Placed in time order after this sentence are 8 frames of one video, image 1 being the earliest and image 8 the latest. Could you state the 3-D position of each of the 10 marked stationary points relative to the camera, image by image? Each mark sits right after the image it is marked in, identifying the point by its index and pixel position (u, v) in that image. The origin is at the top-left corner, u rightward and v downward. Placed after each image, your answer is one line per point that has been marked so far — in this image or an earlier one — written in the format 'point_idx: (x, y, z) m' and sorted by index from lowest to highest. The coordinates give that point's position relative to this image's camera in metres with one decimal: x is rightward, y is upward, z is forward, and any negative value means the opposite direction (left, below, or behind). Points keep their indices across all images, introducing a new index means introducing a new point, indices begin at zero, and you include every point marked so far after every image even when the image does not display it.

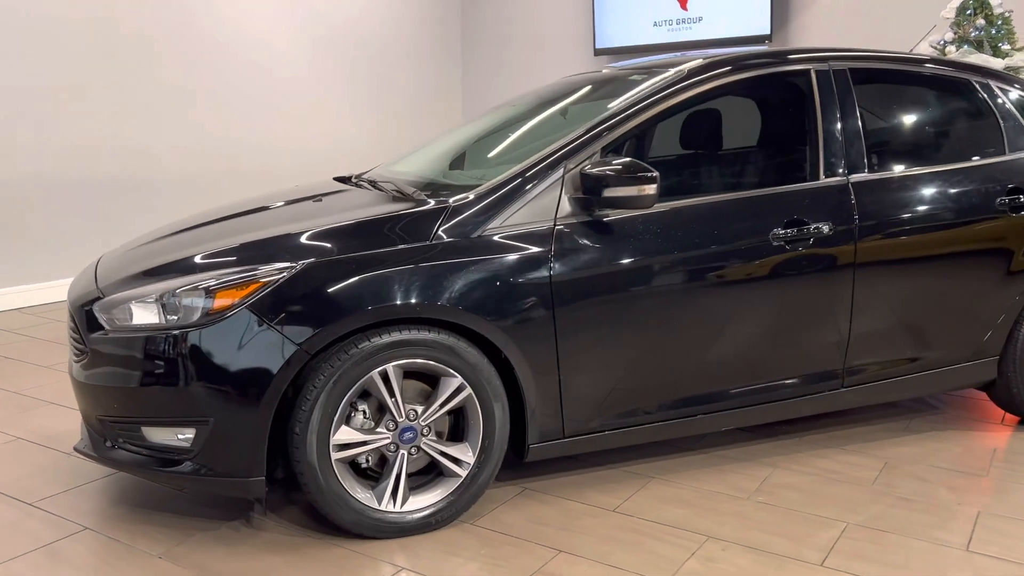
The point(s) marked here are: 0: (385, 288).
0: (-0.3, 0.0, +2.2) m
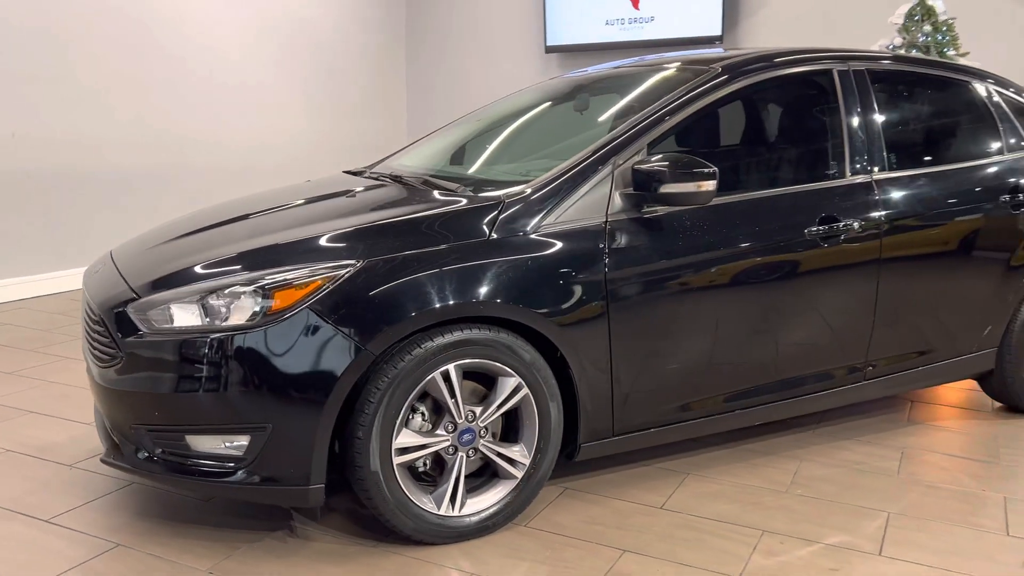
0: (-0.2, 0.0, +2.1) m
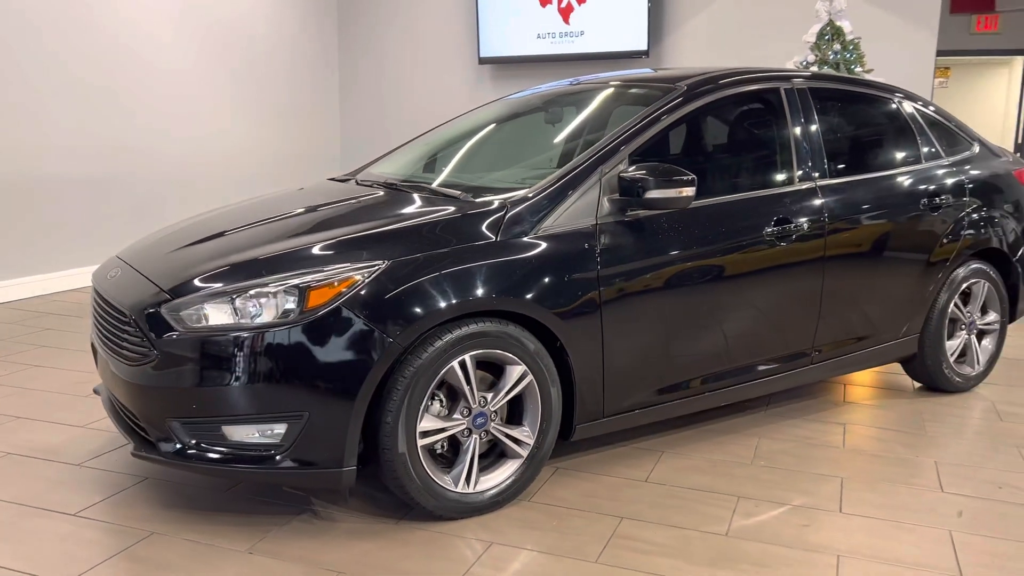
0: (-0.1, 0.0, +2.3) m
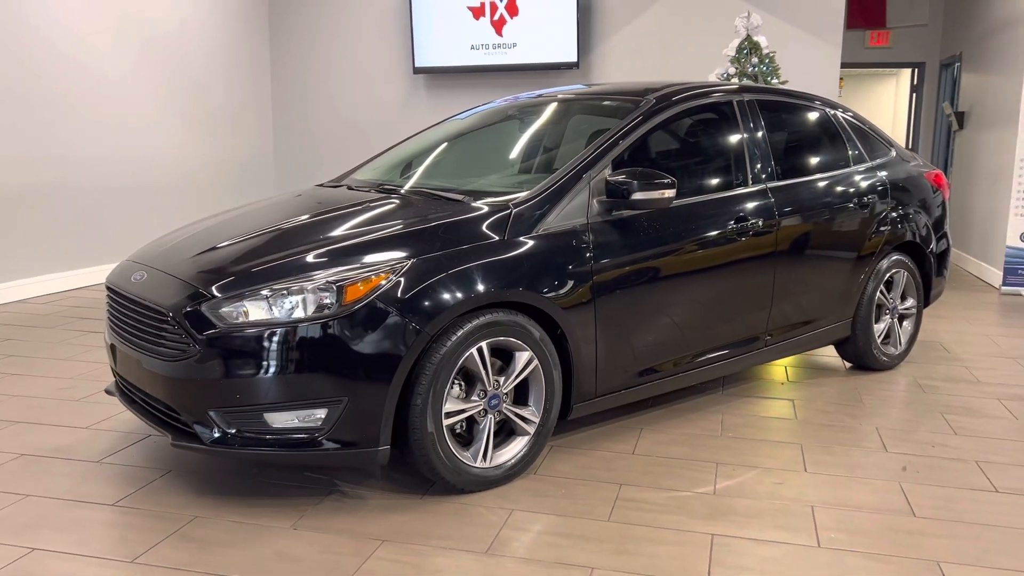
0: (-0.1, 0.0, +2.6) m
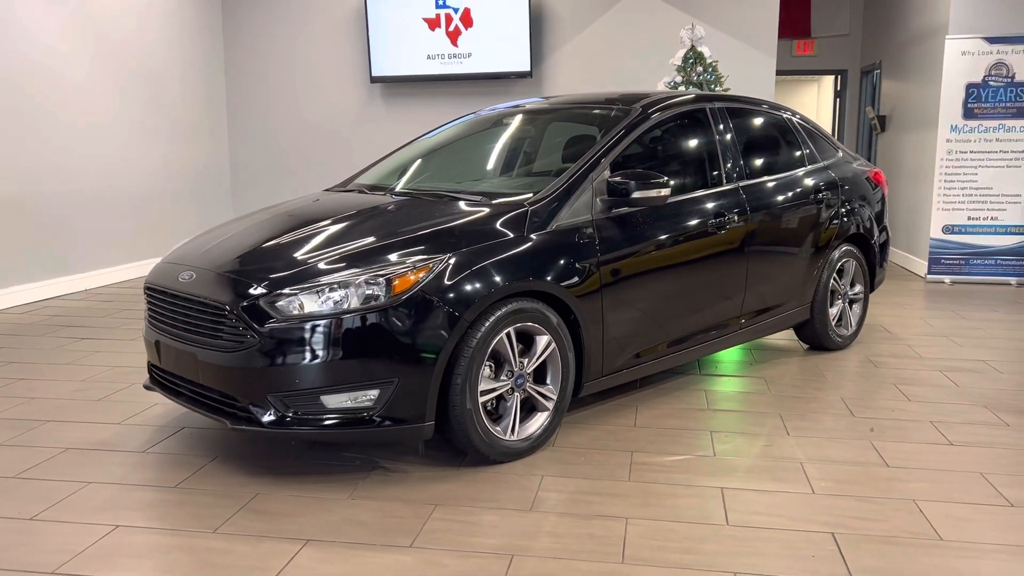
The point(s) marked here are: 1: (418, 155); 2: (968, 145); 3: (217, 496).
0: (0.0, +0.1, +2.8) m
1: (-0.4, +0.6, +4.2) m
2: (+3.4, +1.1, +6.6) m
3: (-0.9, -0.6, +2.6) m
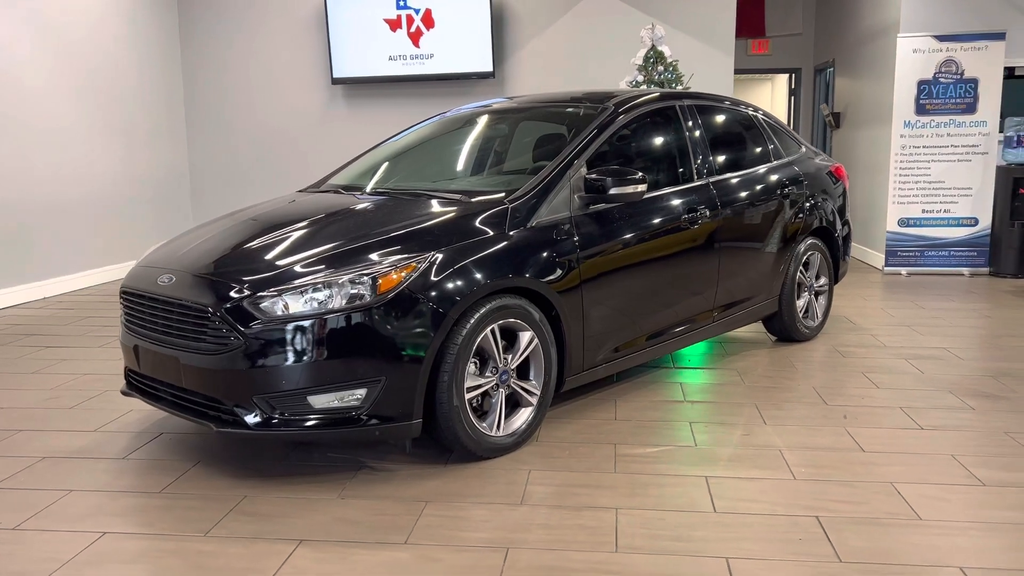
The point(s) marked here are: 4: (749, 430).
0: (-0.1, +0.1, +2.9) m
1: (-0.6, +0.6, +4.2) m
2: (+3.1, +1.1, +6.8) m
3: (-0.9, -0.6, +2.6) m
4: (+0.9, -0.5, +3.2) m
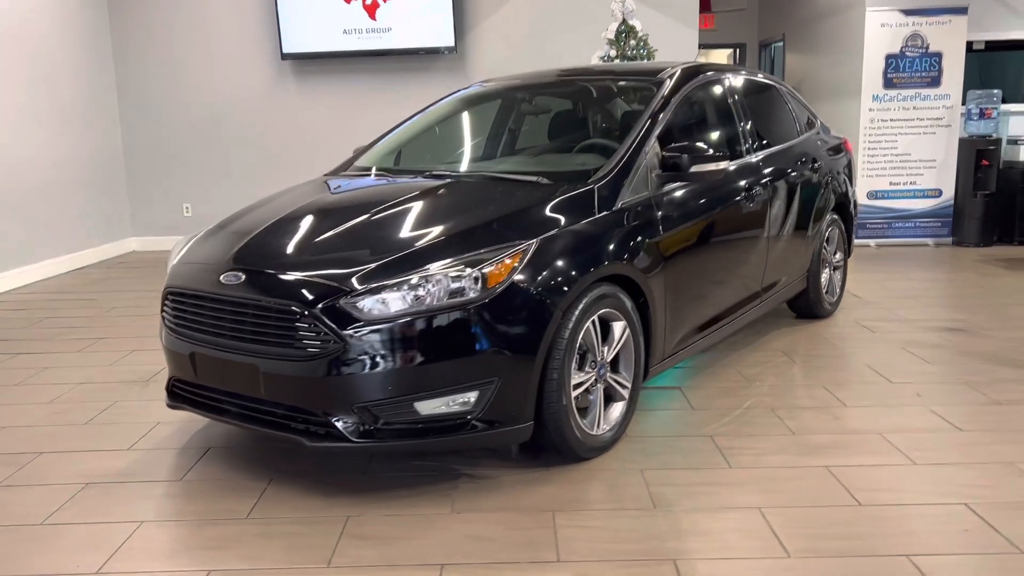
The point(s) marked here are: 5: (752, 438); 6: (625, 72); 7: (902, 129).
0: (+0.2, +0.1, +2.7) m
1: (-0.4, +0.7, +3.9) m
2: (+2.9, +1.4, +6.9) m
3: (-0.6, -0.6, +2.3) m
4: (+1.1, -0.4, +3.1) m
5: (+0.8, -0.5, +2.9) m
6: (+0.5, +0.9, +3.8) m
7: (+3.0, +1.2, +6.9) m
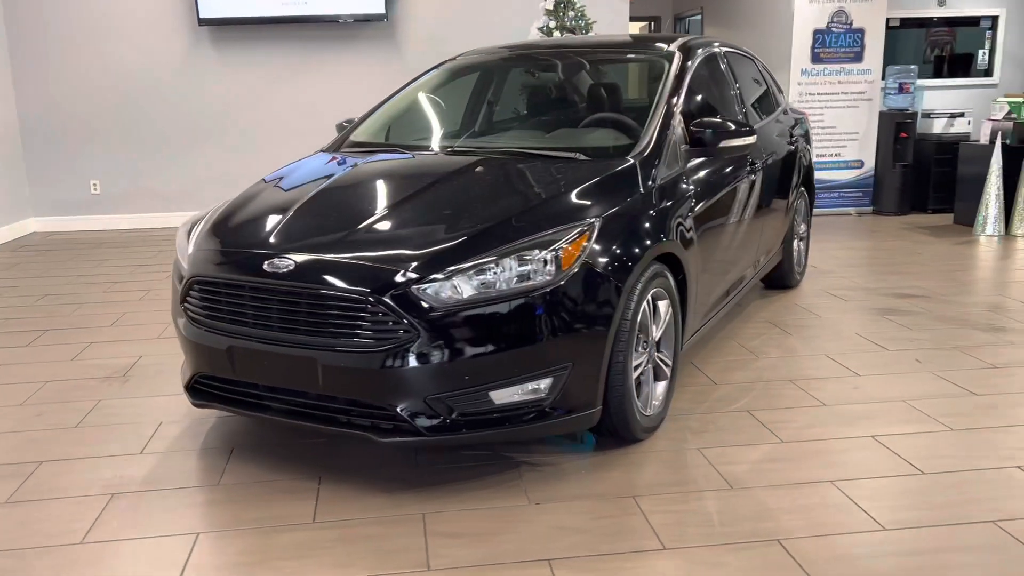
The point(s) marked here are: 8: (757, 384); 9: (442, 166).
0: (+0.4, +0.2, +2.6) m
1: (-0.5, +0.8, +3.7) m
2: (+2.4, +1.6, +7.1) m
3: (-0.3, -0.6, +2.2) m
4: (+1.2, -0.3, +3.2) m
5: (+0.9, -0.4, +2.9) m
6: (+0.4, +1.0, +3.7) m
7: (+2.6, +1.5, +7.2) m
8: (+0.9, -0.3, +3.2) m
9: (-0.2, +0.4, +2.9) m
